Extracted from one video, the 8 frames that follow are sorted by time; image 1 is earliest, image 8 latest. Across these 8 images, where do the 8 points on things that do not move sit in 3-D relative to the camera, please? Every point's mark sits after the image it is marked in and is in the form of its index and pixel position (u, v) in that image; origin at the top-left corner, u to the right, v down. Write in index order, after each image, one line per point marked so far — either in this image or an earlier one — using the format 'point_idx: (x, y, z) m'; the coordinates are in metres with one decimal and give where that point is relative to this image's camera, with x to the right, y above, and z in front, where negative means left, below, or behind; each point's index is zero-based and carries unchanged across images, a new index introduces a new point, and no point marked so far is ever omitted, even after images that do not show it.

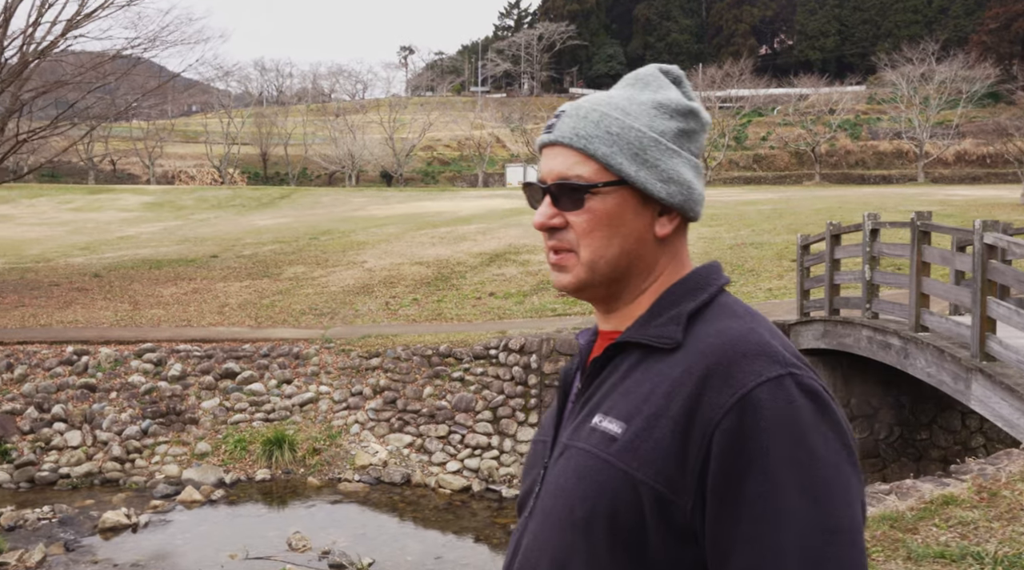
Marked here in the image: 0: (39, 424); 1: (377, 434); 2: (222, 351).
0: (-6.2, -1.8, +11.8) m
1: (-1.7, -1.9, +11.8) m
2: (-4.2, -1.0, +13.3) m
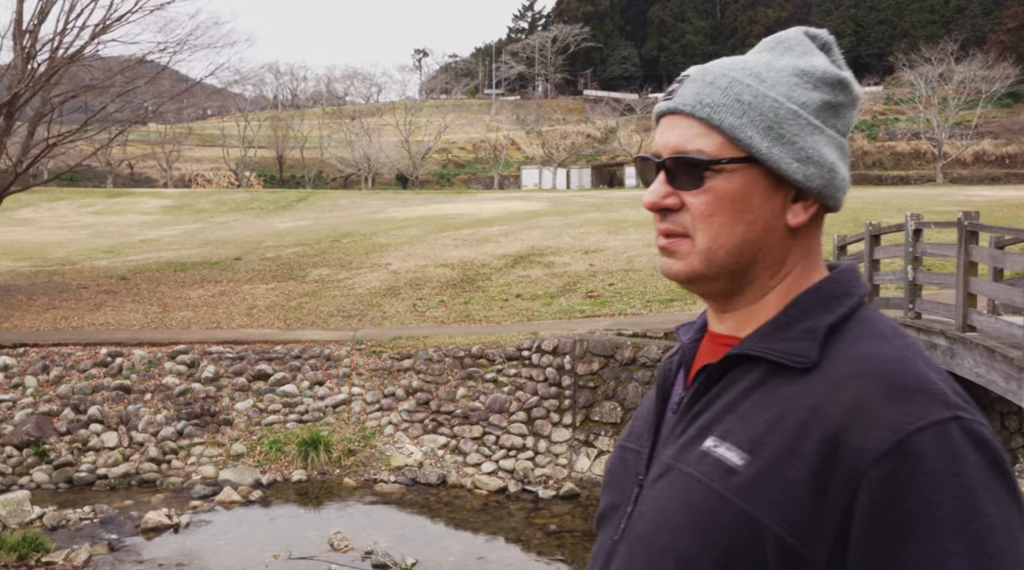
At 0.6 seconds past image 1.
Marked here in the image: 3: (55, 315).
0: (-5.7, -1.8, +11.9) m
1: (-1.3, -2.0, +11.8) m
2: (-3.8, -1.0, +13.3) m
3: (-8.2, -0.5, +16.2) m
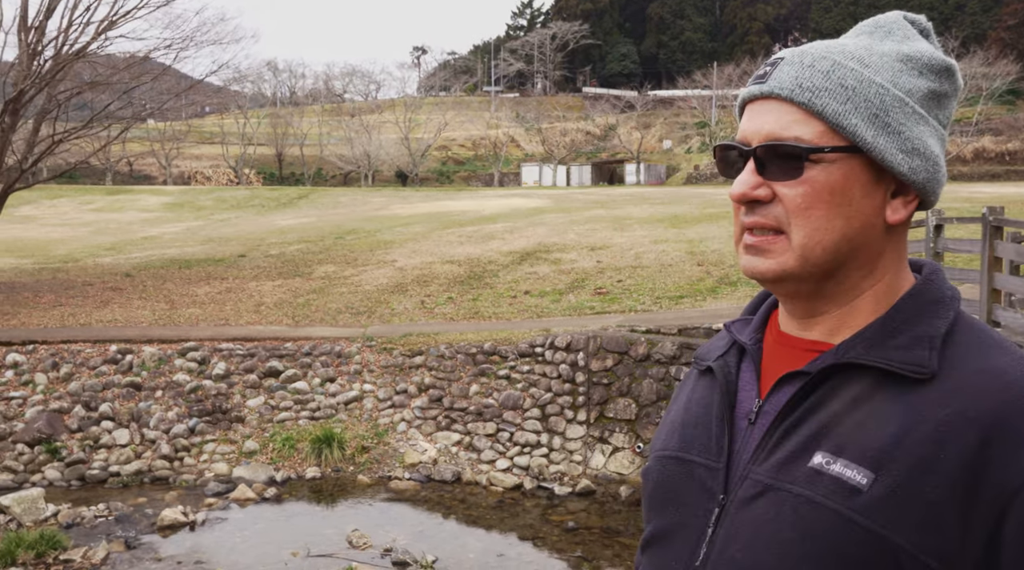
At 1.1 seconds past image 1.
0: (-5.6, -1.8, +11.9) m
1: (-1.1, -1.9, +11.8) m
2: (-3.6, -1.0, +13.3) m
3: (-8.0, -0.5, +16.1) m
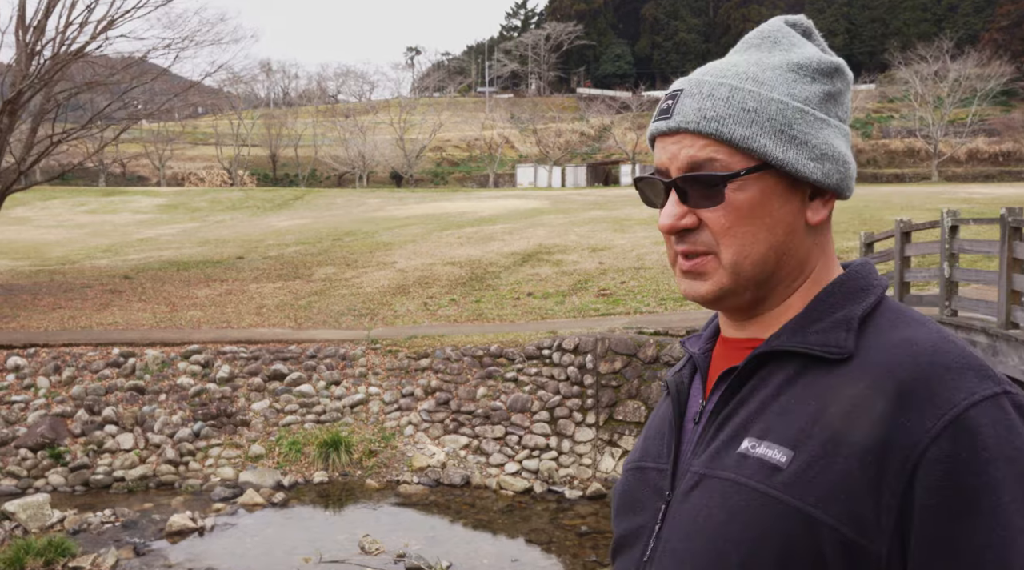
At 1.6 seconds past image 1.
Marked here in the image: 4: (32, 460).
0: (-5.5, -1.8, +11.7) m
1: (-1.0, -1.9, +11.7) m
2: (-3.5, -1.0, +13.2) m
3: (-7.9, -0.5, +16.0) m
4: (-5.9, -2.2, +11.2) m
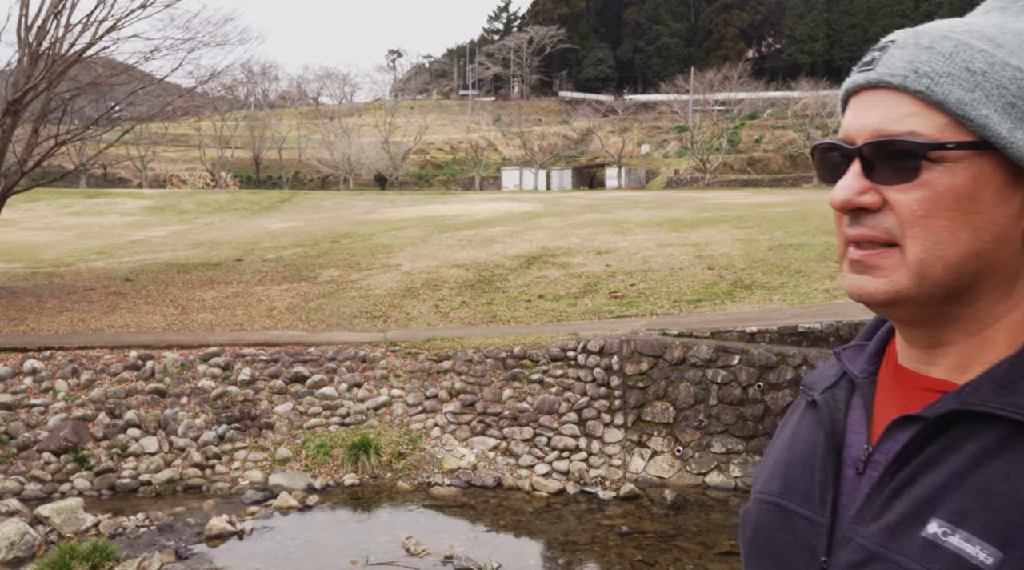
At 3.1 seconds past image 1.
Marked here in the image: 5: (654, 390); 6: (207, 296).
0: (-5.1, -1.9, +11.6) m
1: (-0.7, -2.0, +11.7) m
2: (-3.2, -1.0, +13.1) m
3: (-7.7, -0.6, +15.8) m
4: (-5.6, -2.2, +11.1) m
5: (+1.8, -1.3, +11.5) m
6: (-6.1, -0.2, +18.0) m
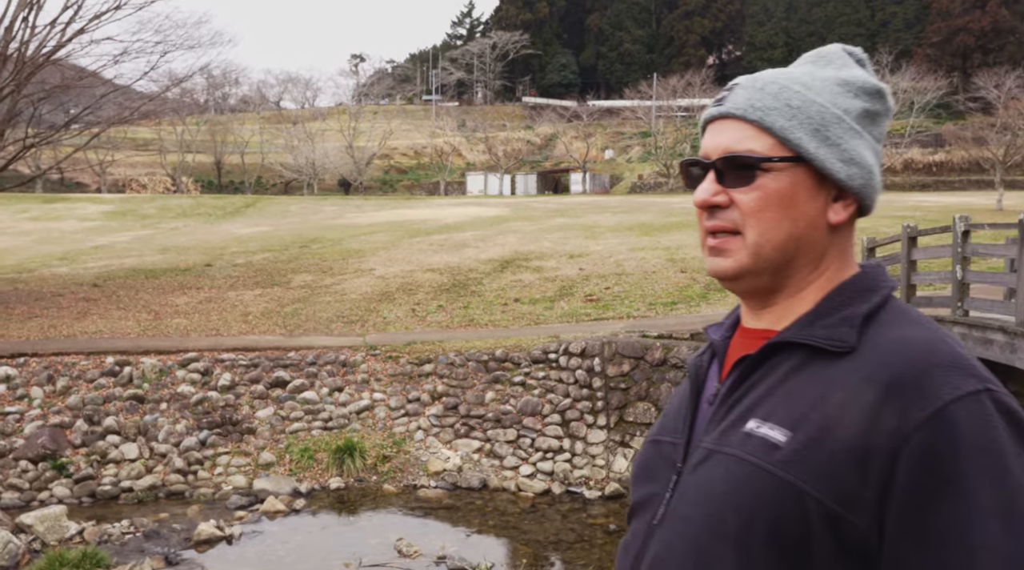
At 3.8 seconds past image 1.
0: (-5.3, -1.9, +11.5) m
1: (-0.9, -2.0, +11.7) m
2: (-3.5, -1.1, +13.0) m
3: (-8.1, -0.7, +15.5) m
4: (-5.8, -2.2, +10.9) m
5: (+1.6, -1.4, +11.7) m
6: (-6.5, -0.3, +17.9) m
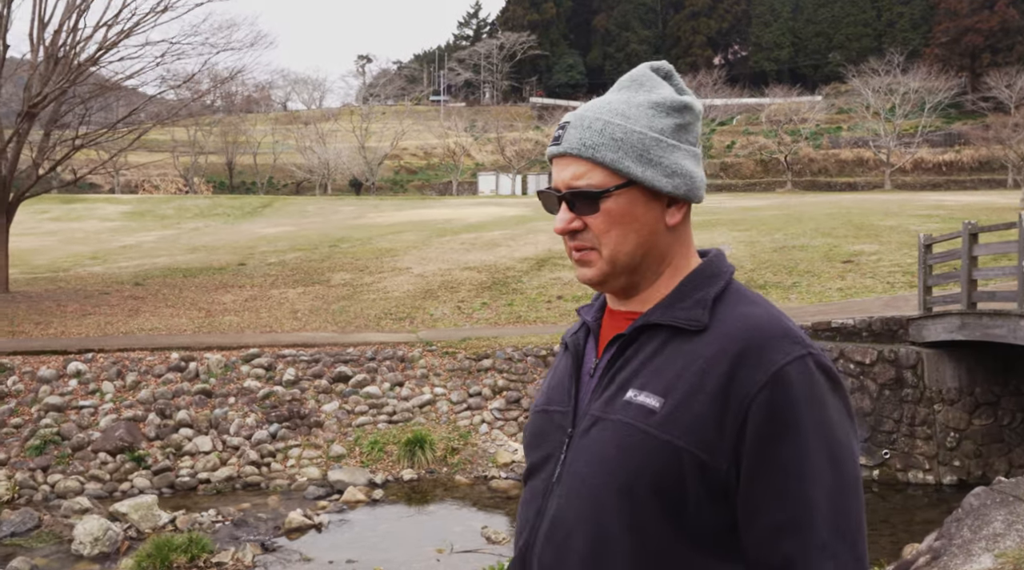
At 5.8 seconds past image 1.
0: (-4.5, -1.9, +11.8) m
1: (-0.1, -2.0, +12.0) m
2: (-2.7, -1.0, +13.3) m
3: (-7.3, -0.6, +15.8) m
4: (-4.9, -2.2, +11.2) m
5: (+2.4, -1.3, +12.0) m
6: (-5.7, -0.3, +18.1) m
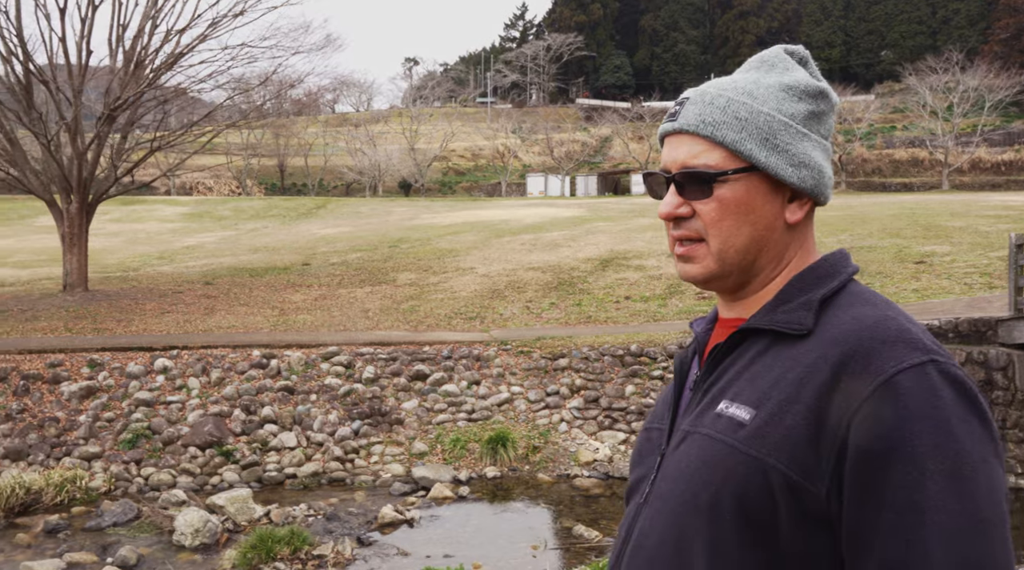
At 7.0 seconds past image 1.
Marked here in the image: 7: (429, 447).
0: (-3.5, -1.9, +12.0) m
1: (+1.0, -2.0, +12.1) m
2: (-1.6, -1.0, +13.5) m
3: (-6.0, -0.6, +16.2) m
4: (-3.9, -2.2, +11.4) m
5: (+3.5, -1.3, +11.9) m
6: (-4.4, -0.3, +18.4) m
7: (-1.1, -2.1, +11.8) m
